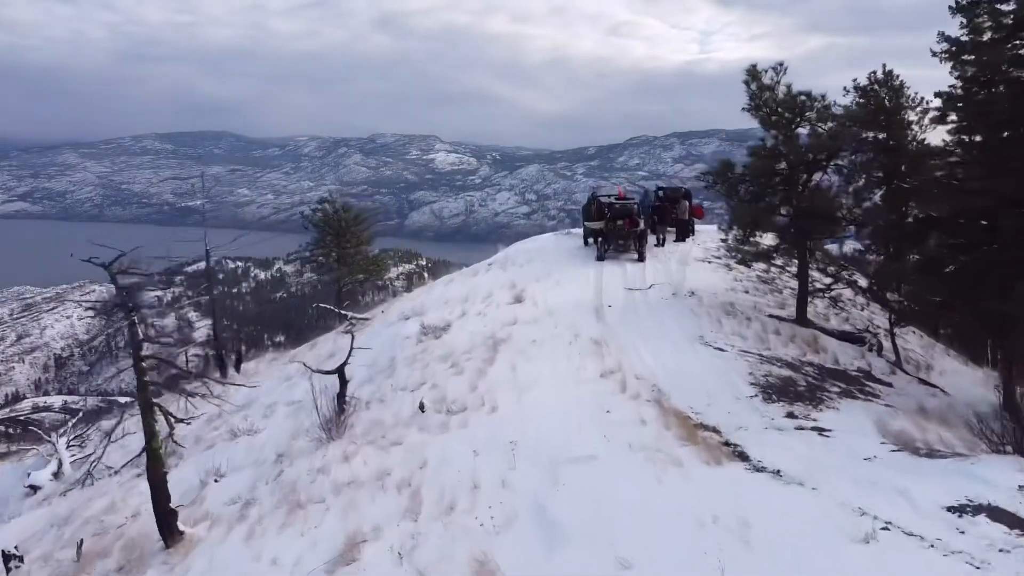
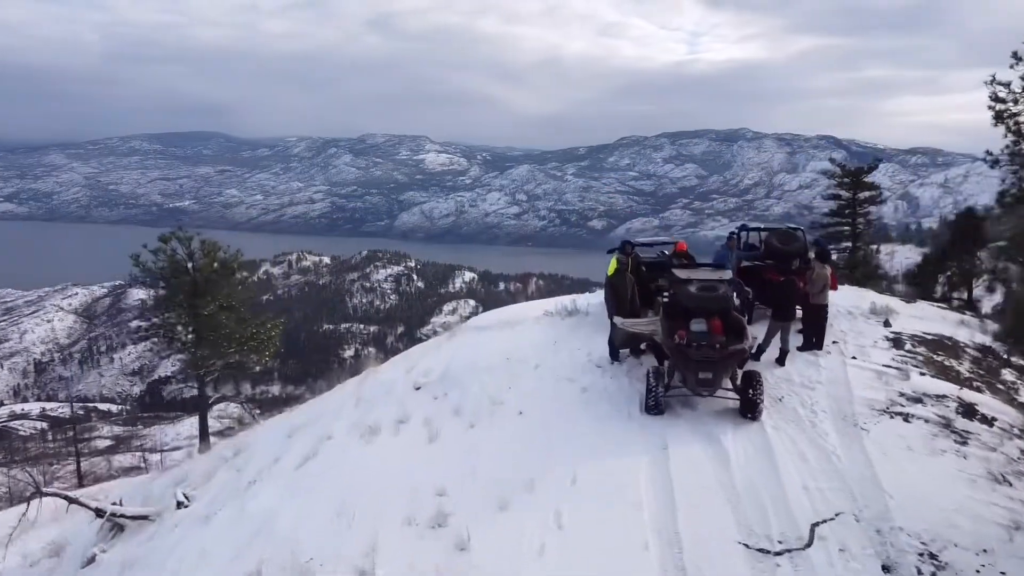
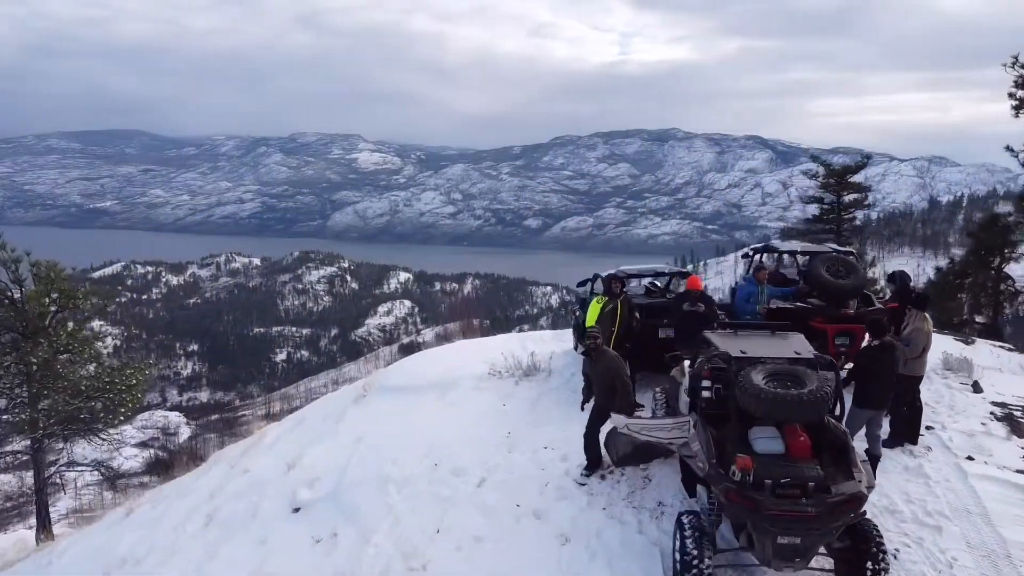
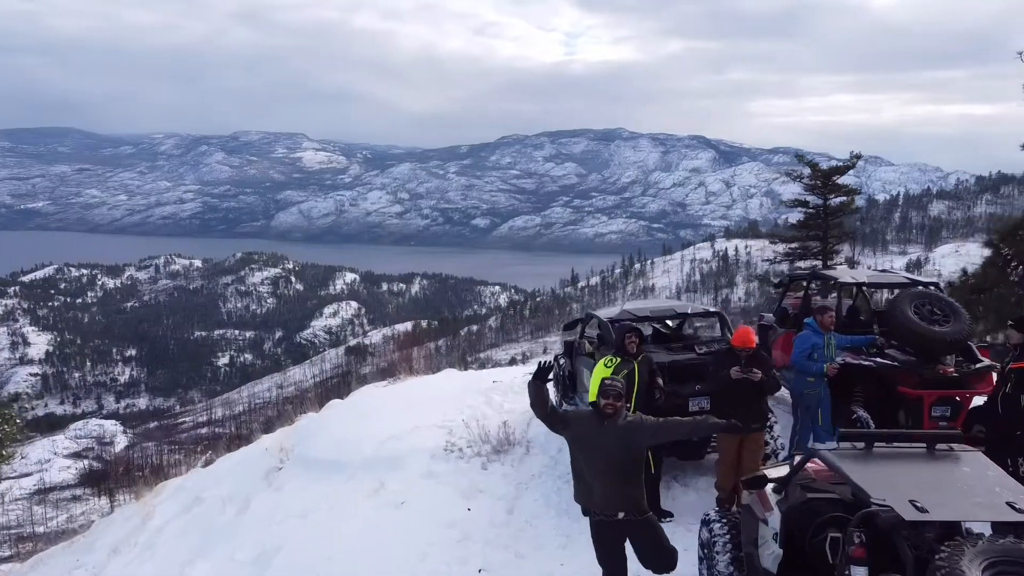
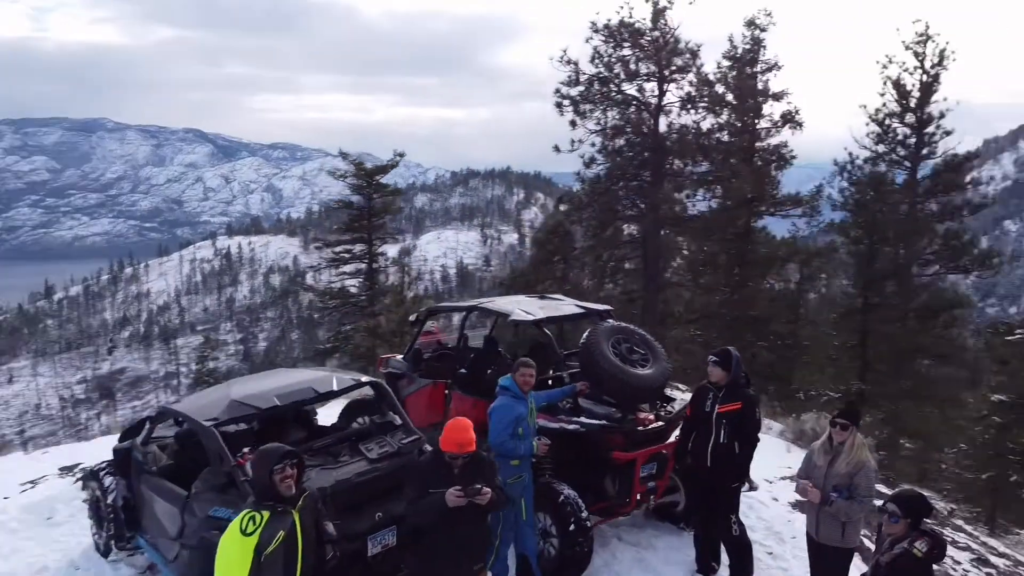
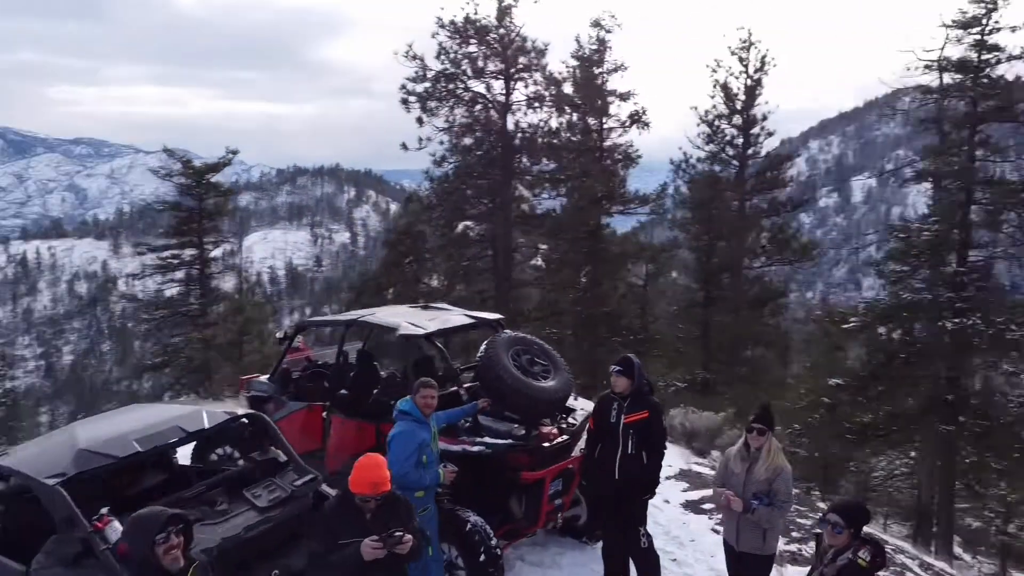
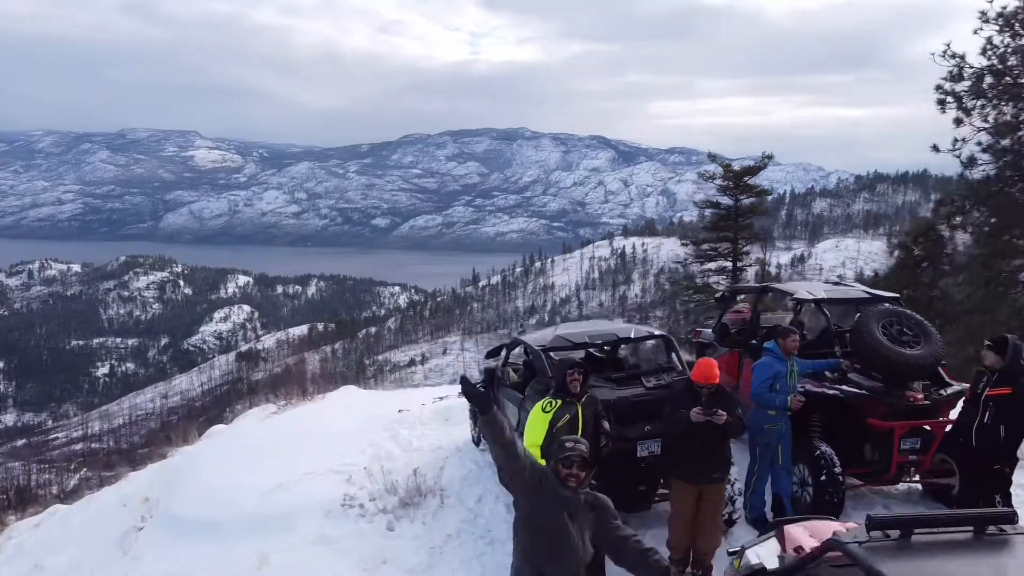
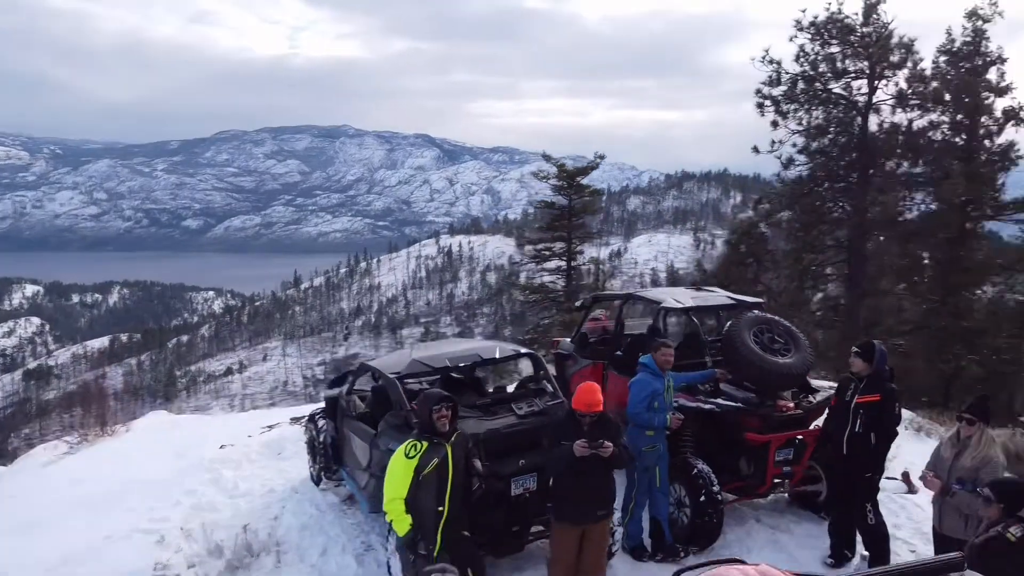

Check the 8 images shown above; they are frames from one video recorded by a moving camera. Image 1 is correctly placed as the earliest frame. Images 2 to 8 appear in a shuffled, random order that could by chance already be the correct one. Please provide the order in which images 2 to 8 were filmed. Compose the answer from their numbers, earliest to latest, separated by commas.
2, 3, 4, 7, 8, 5, 6
